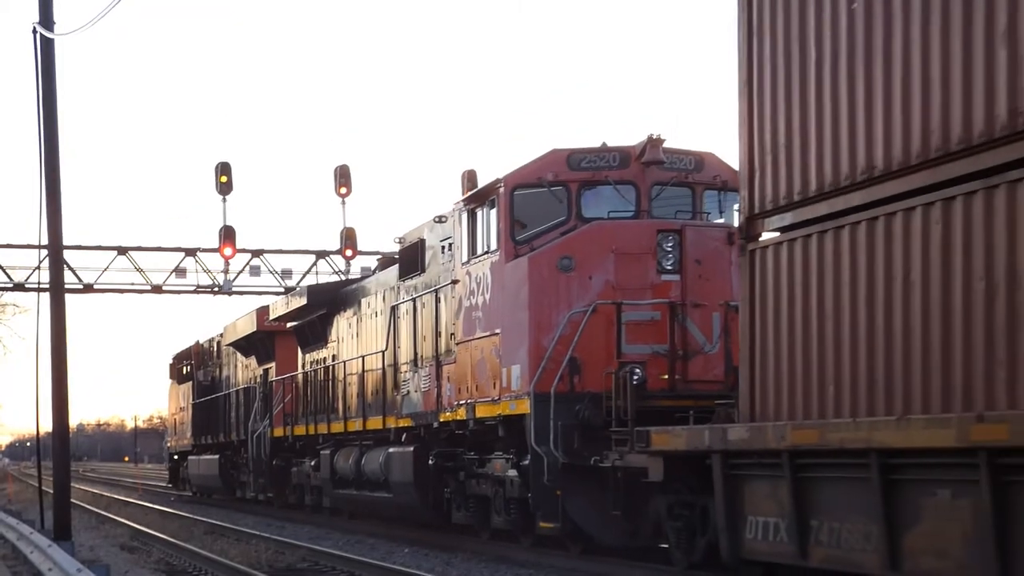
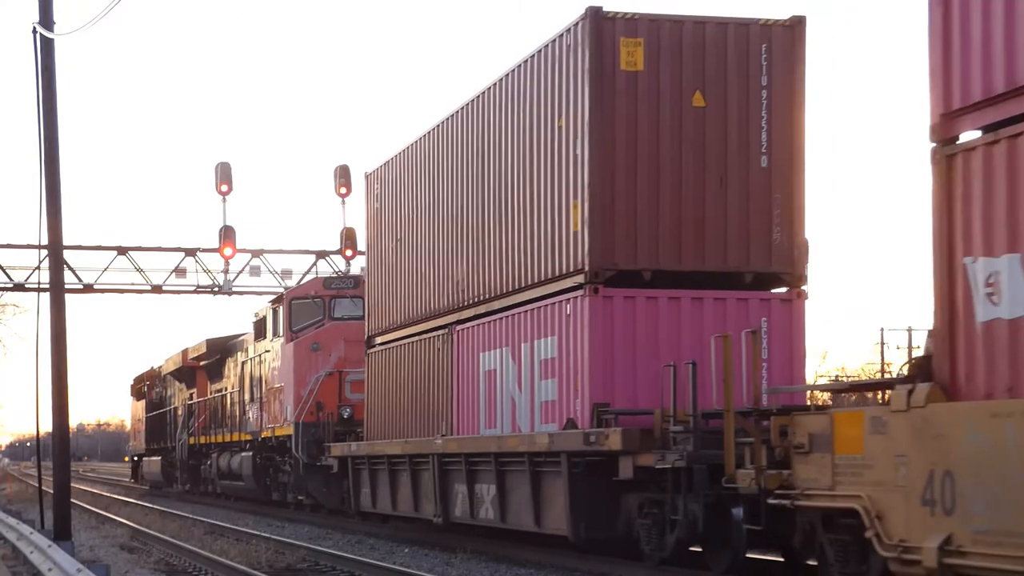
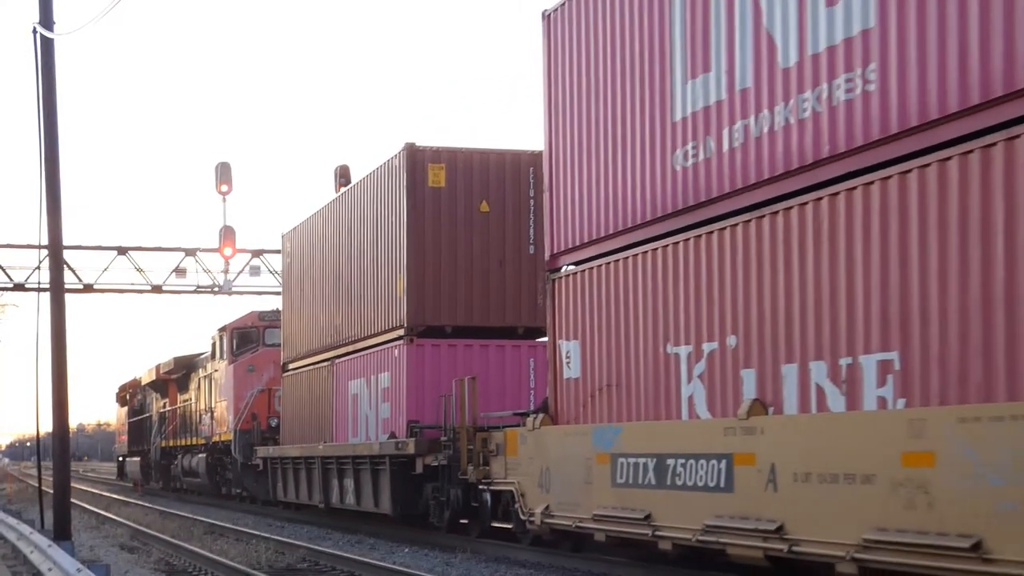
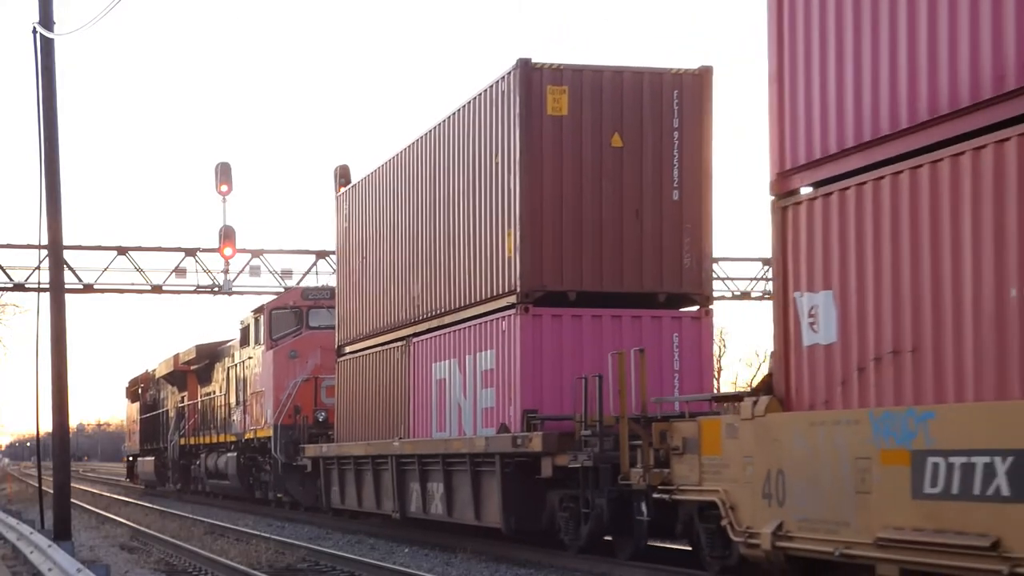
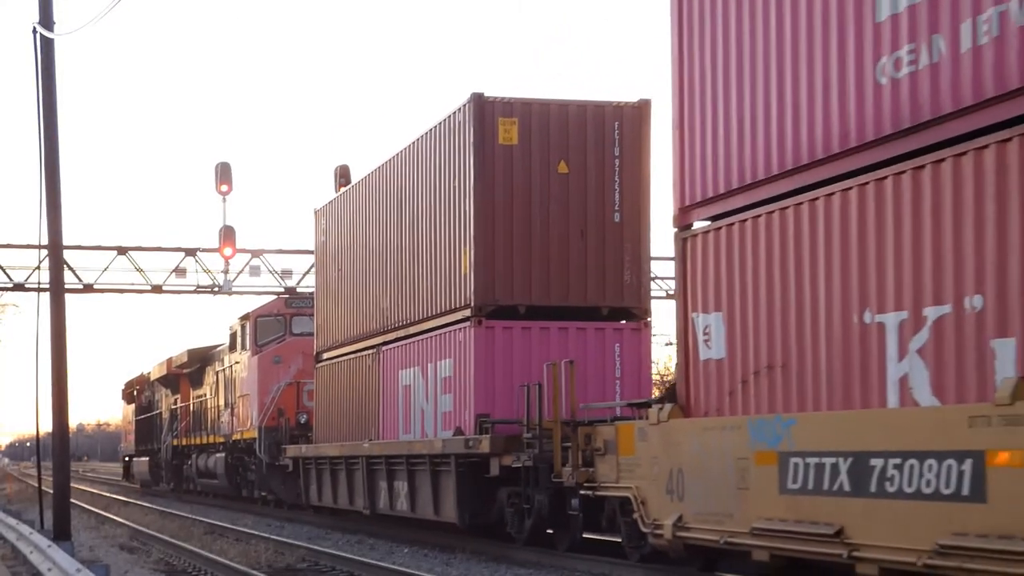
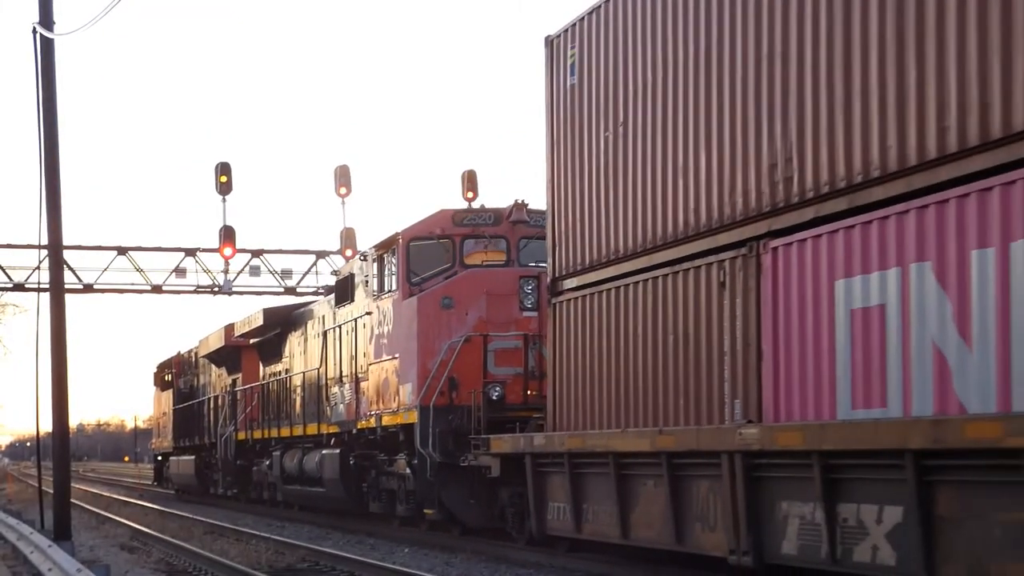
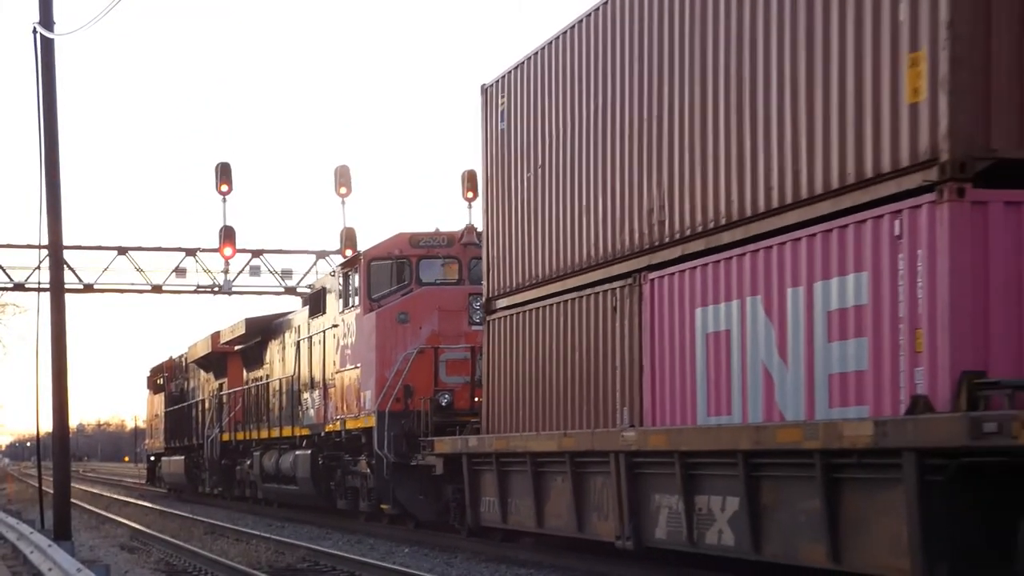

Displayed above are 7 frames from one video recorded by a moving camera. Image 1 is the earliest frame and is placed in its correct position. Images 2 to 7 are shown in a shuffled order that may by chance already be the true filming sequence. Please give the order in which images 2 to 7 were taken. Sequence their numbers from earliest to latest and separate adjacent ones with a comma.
6, 7, 2, 4, 5, 3
